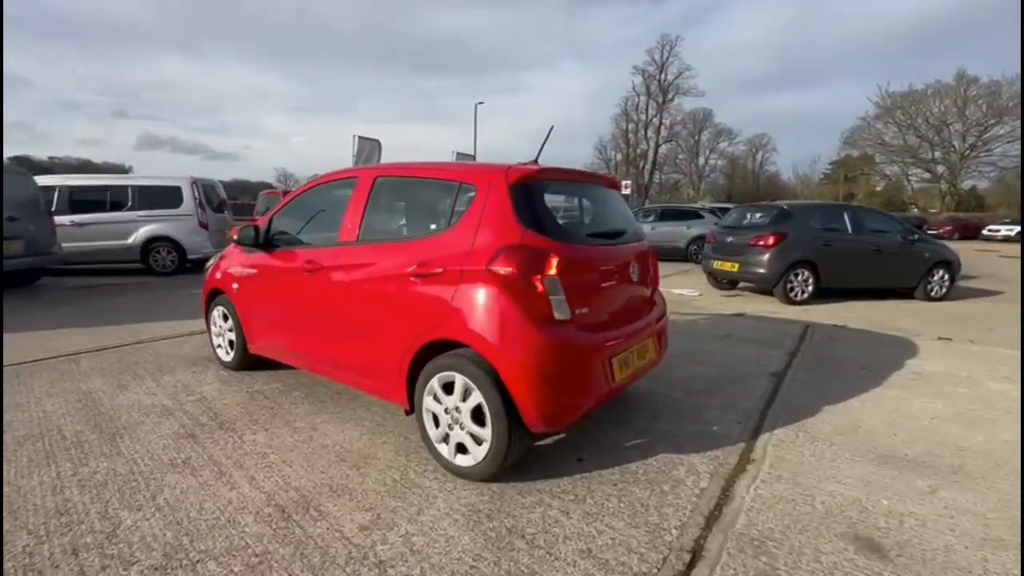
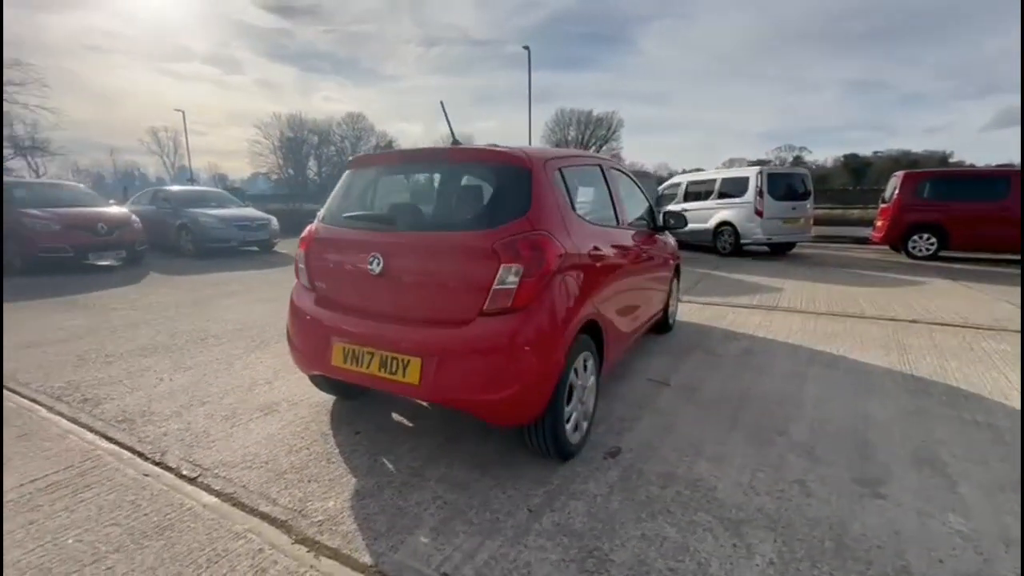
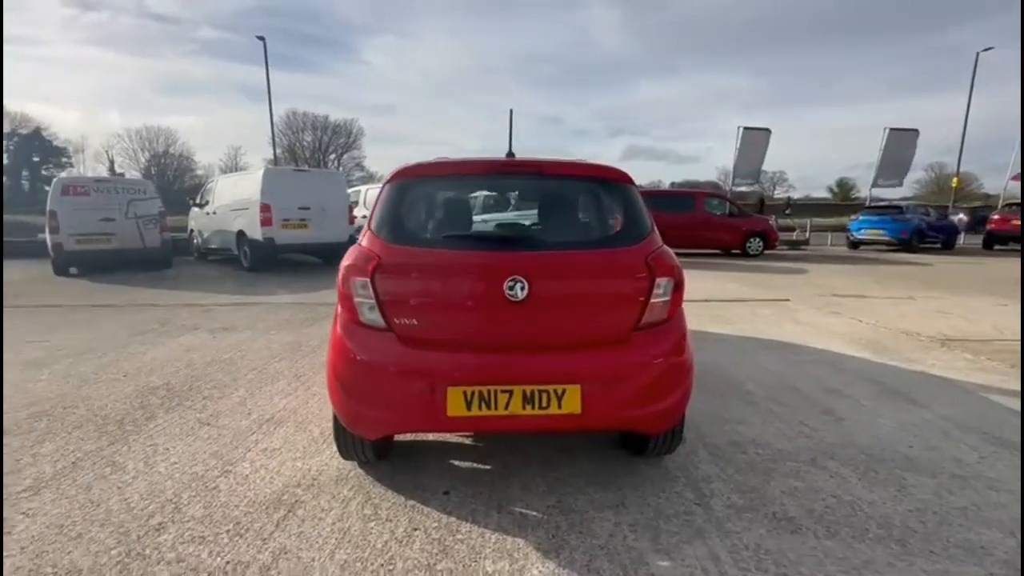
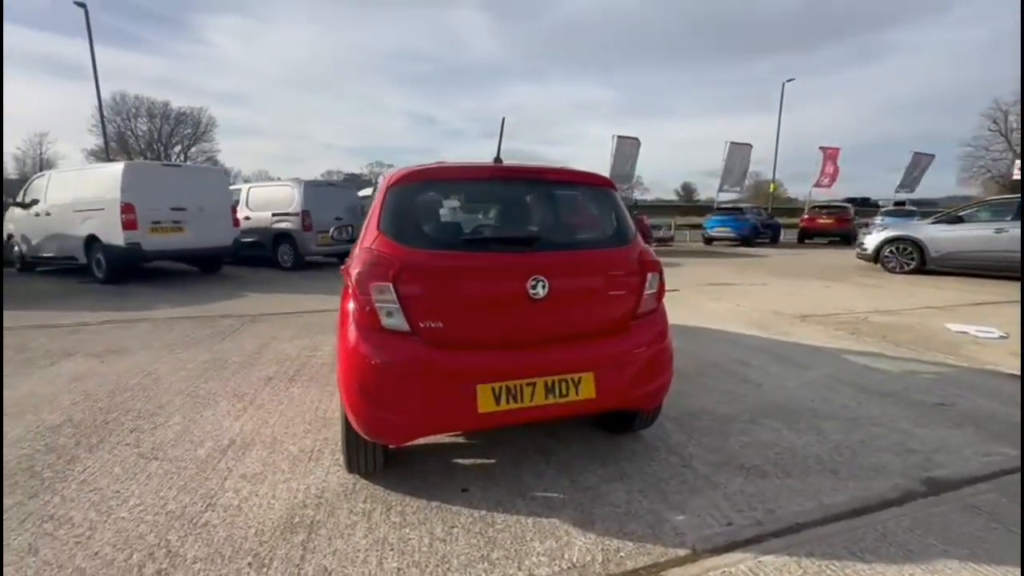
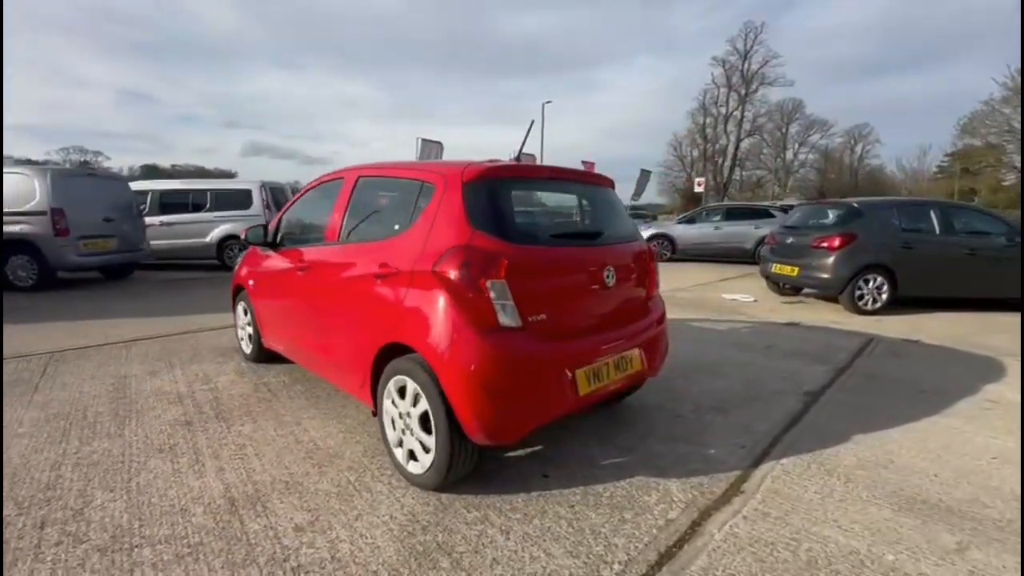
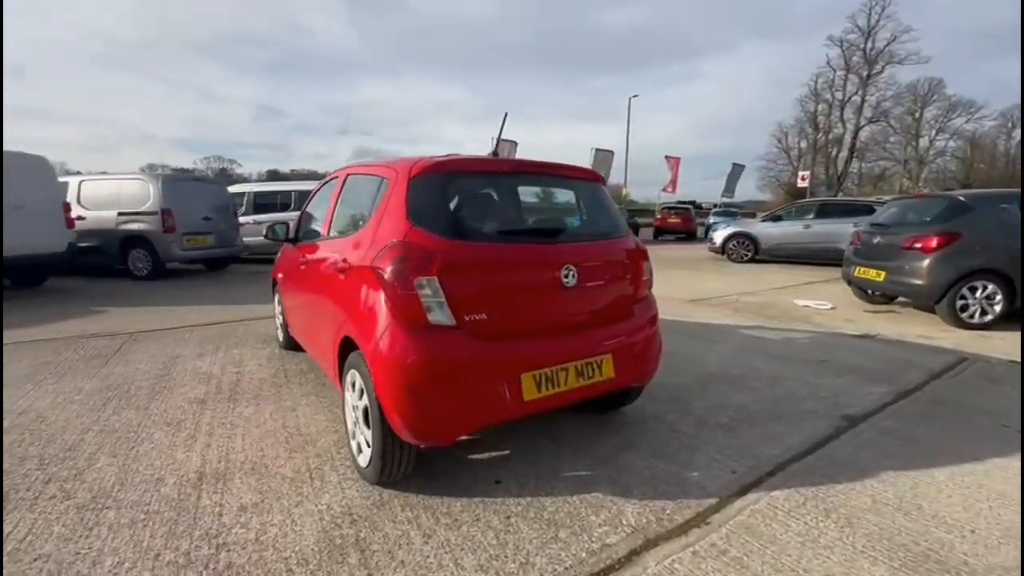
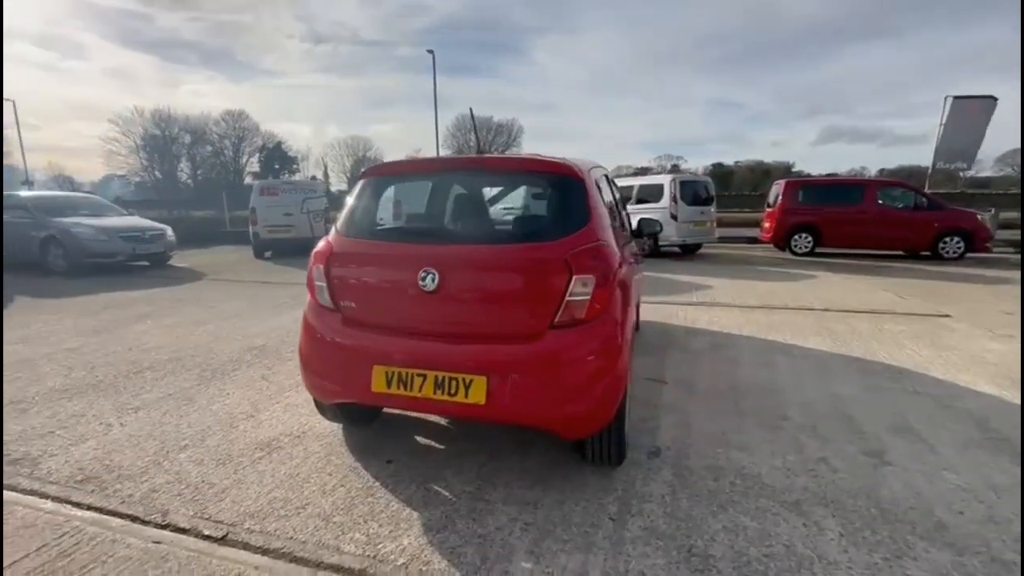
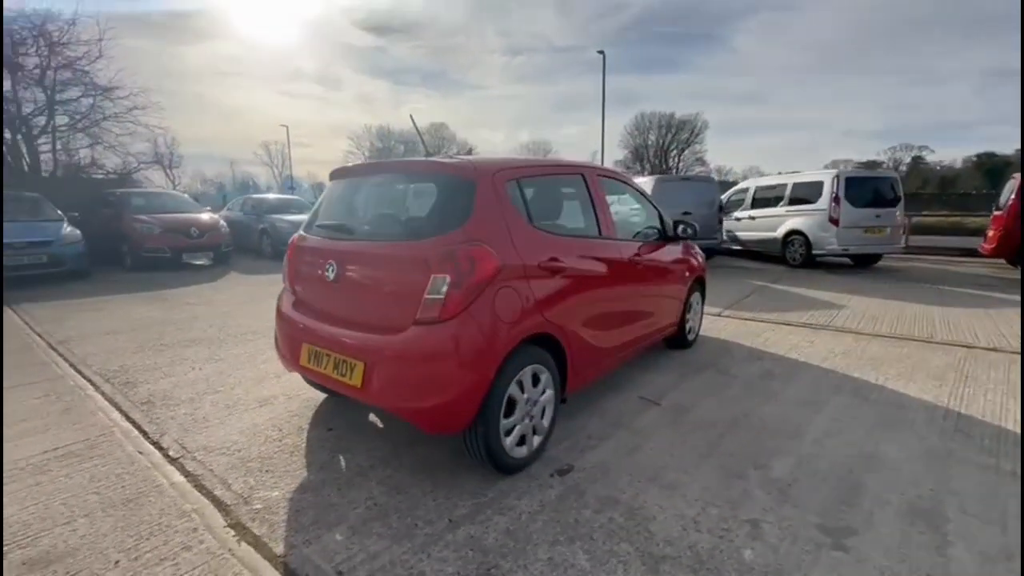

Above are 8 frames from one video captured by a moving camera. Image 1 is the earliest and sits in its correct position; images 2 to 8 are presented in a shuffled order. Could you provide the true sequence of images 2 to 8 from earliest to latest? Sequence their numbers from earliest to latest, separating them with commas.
5, 6, 4, 3, 7, 2, 8
